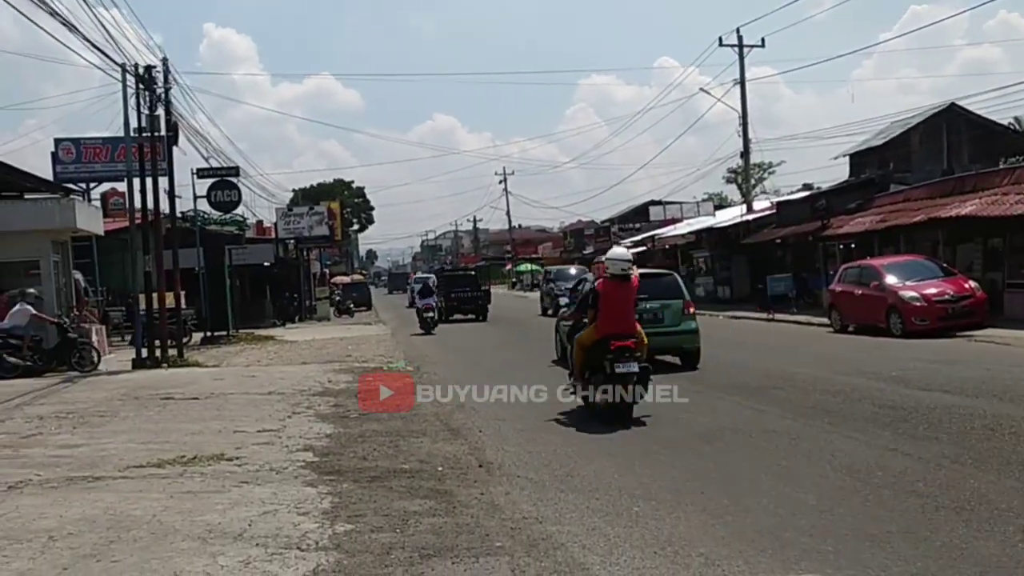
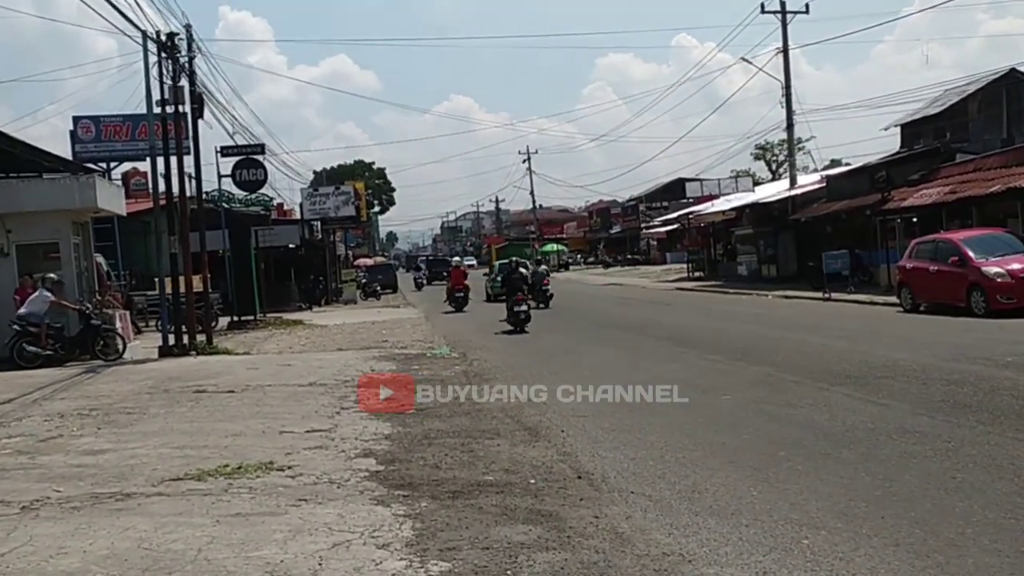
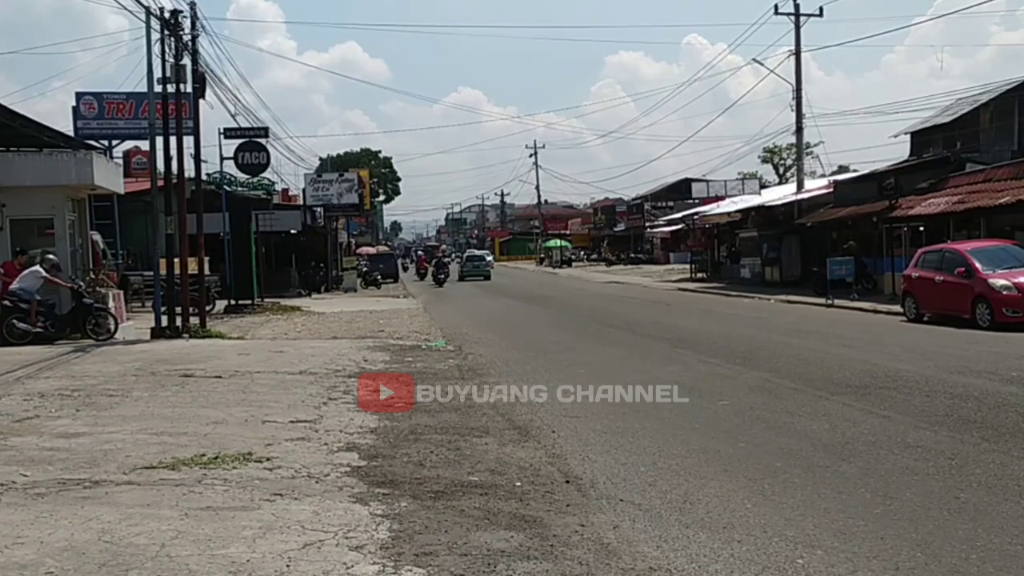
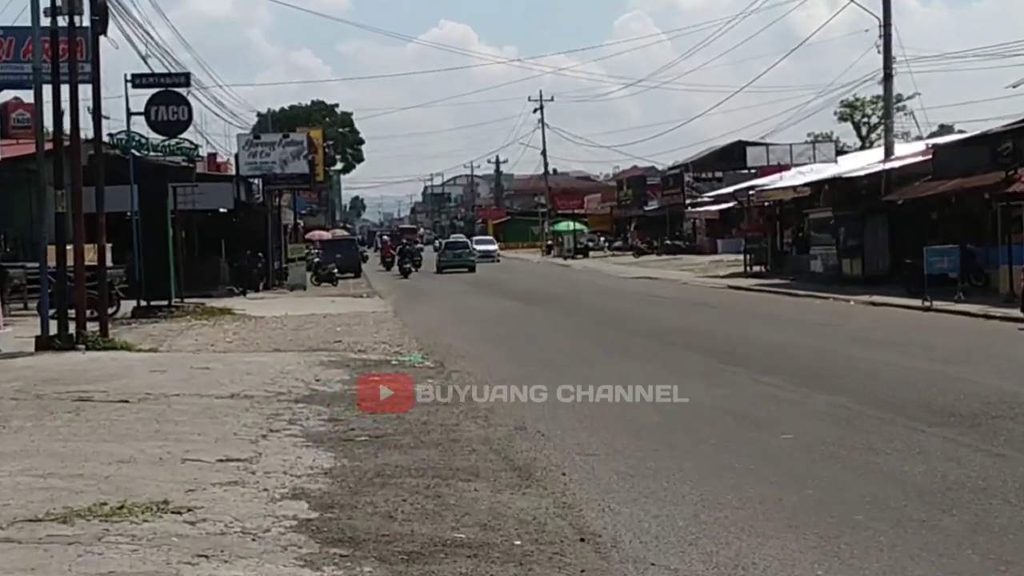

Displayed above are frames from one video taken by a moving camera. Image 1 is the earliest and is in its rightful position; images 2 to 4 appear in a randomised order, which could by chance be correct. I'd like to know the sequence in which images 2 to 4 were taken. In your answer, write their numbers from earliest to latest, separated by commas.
2, 3, 4
